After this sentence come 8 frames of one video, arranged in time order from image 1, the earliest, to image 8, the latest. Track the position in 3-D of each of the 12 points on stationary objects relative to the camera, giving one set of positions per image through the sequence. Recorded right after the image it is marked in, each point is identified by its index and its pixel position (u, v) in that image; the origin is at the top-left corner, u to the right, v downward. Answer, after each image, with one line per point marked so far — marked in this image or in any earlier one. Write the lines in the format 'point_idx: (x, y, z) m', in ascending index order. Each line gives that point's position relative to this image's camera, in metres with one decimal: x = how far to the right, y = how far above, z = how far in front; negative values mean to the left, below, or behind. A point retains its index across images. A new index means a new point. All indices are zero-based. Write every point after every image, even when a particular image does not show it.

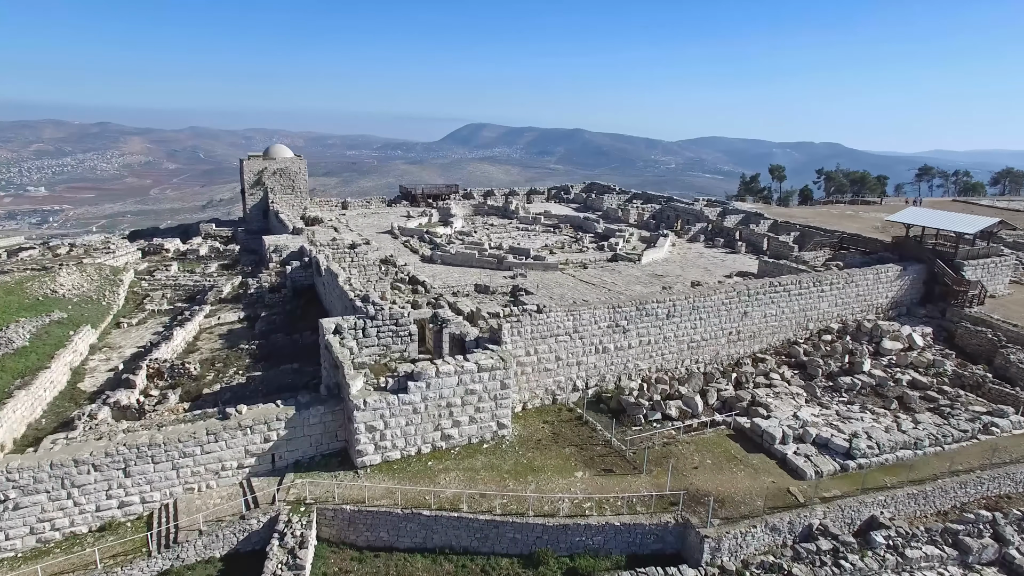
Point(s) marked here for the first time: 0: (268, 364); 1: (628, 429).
0: (-5.1, -1.6, +14.7) m
1: (+2.1, -2.5, +12.6) m
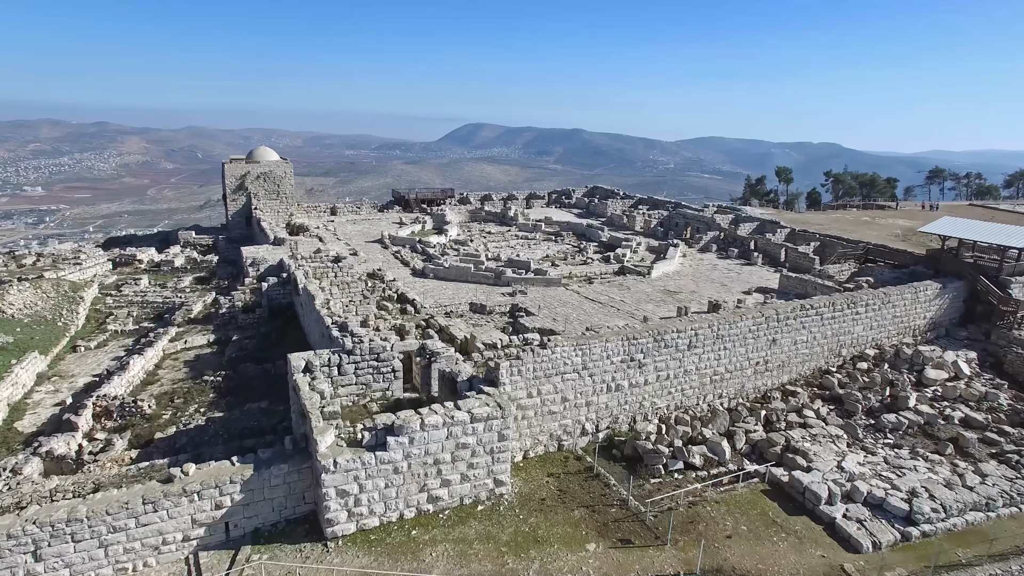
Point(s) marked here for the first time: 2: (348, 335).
0: (-5.1, -2.1, +12.9) m
1: (+2.1, -3.0, +10.9) m
2: (-2.8, -0.8, +12.1) m
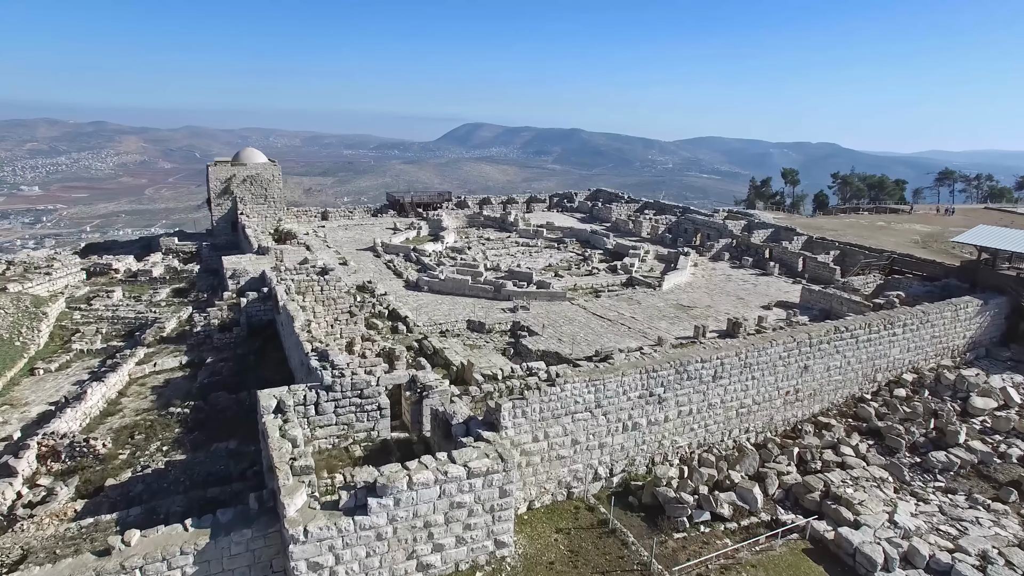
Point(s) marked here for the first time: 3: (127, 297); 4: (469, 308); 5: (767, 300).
0: (-5.1, -2.4, +11.4) m
1: (+2.1, -3.4, +9.4) m
2: (-2.8, -1.2, +10.7) m
3: (-10.9, -0.2, +19.9) m
4: (-1.1, -0.5, +17.3) m
5: (+6.8, -0.3, +18.8) m
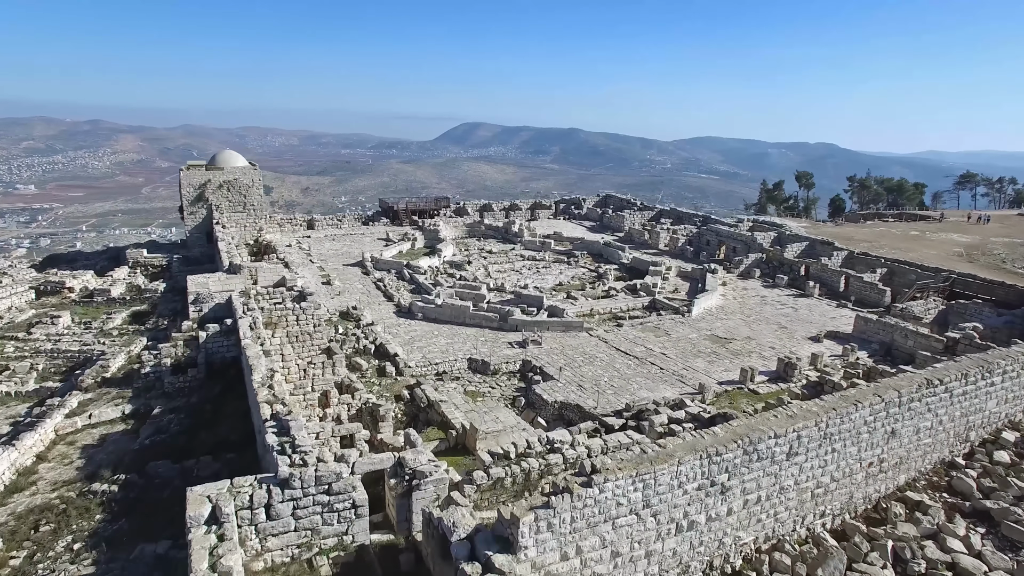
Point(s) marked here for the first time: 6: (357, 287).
0: (-4.9, -3.1, +8.8) m
1: (+2.3, -4.0, +6.9) m
2: (-2.6, -1.8, +8.1) m
3: (-10.7, -0.9, +17.3) m
4: (-0.9, -1.1, +14.7) m
5: (+7.0, -1.0, +16.2) m
6: (-4.2, 0.0, +19.0) m
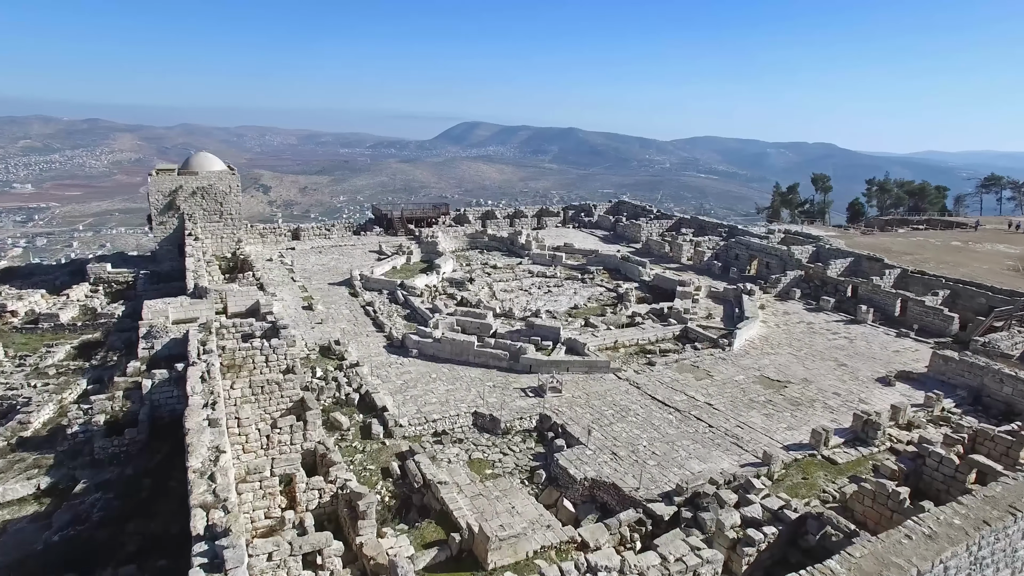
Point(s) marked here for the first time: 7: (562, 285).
0: (-4.6, -3.7, +6.3) m
1: (+2.6, -4.6, +4.3) m
2: (-2.3, -2.4, +5.6) m
3: (-10.5, -1.5, +14.7) m
4: (-0.6, -1.7, +12.2) m
5: (+7.2, -1.6, +13.7) m
6: (-4.0, -0.6, +16.5) m
7: (+1.4, +0.1, +19.8) m
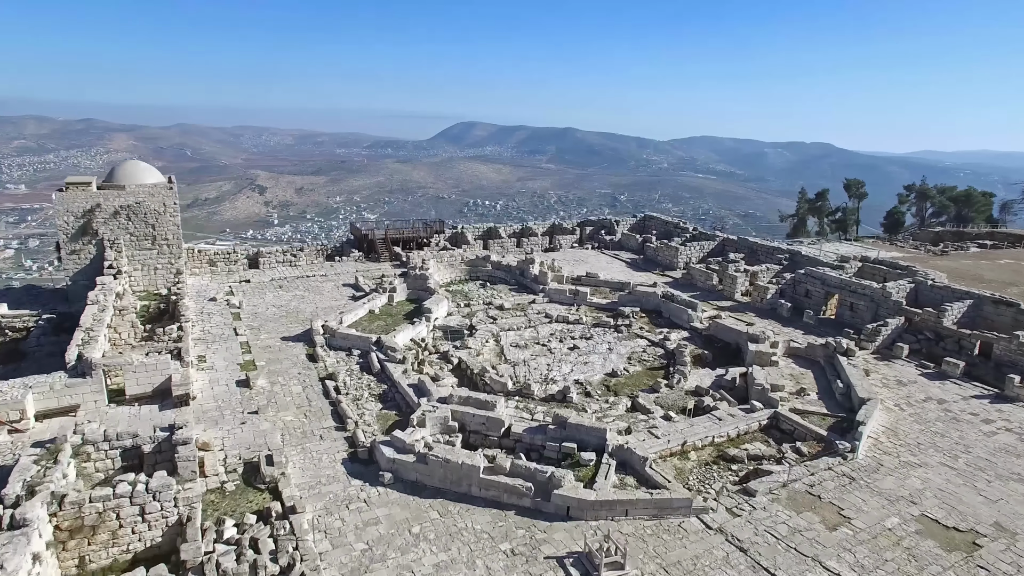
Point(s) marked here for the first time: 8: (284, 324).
0: (-4.3, -4.8, +1.5) m
1: (+2.9, -5.8, -0.4) m
2: (-2.0, -3.6, +0.8) m
3: (-10.2, -2.6, +9.9) m
4: (-0.3, -2.9, +7.4) m
5: (+7.5, -2.7, +9.0) m
6: (-3.7, -1.7, +11.7) m
7: (+1.7, -1.0, +15.1) m
8: (-5.0, -0.8, +15.5) m
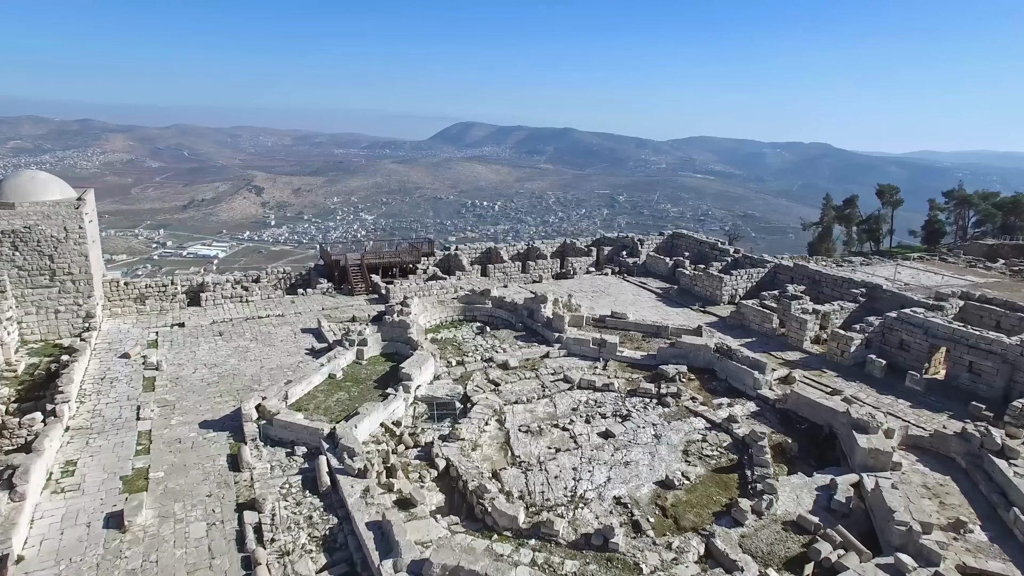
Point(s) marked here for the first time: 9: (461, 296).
0: (-4.1, -5.8, -2.6) m
1: (+3.1, -6.7, -4.6) m
2: (-1.8, -4.6, -3.4) m
3: (-10.0, -3.6, +5.7) m
4: (-0.2, -3.9, +3.2) m
5: (+7.7, -3.7, +4.9) m
6: (-3.5, -2.7, +7.6) m
7: (+1.8, -2.0, +11.0) m
8: (-4.9, -1.7, +11.4) m
9: (-1.2, -0.1, +16.6) m
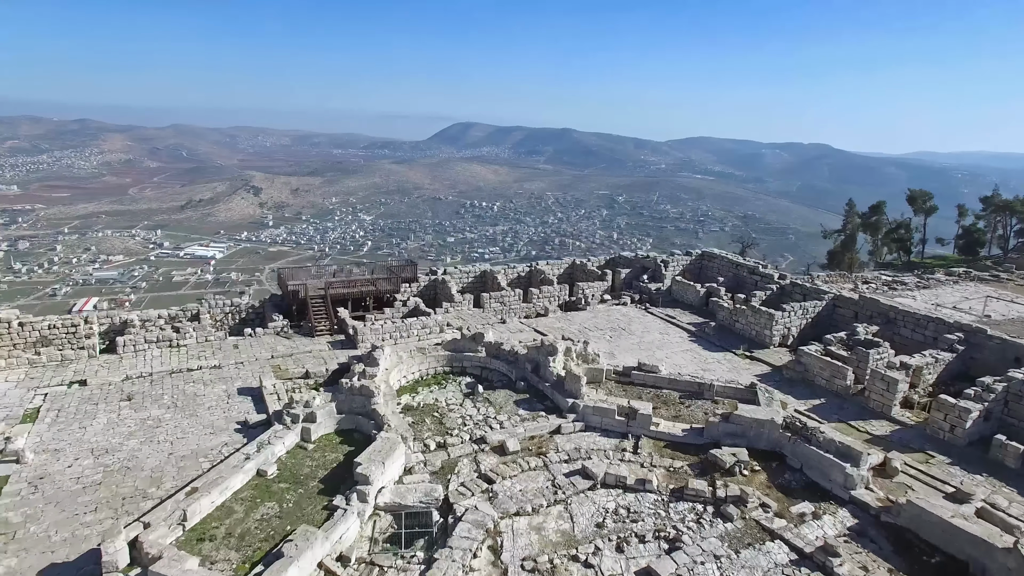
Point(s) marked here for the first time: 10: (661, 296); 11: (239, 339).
0: (-4.1, -6.6, -6.1) m
1: (+3.1, -7.5, -8.0) m
2: (-1.8, -5.3, -6.8) m
3: (-10.0, -4.4, +2.3) m
4: (-0.2, -4.6, -0.2) m
5: (+7.7, -4.4, +1.4) m
6: (-3.5, -3.5, +4.1) m
7: (+1.8, -2.8, +7.5) m
8: (-4.9, -2.5, +7.9) m
9: (-1.2, -0.9, +13.2) m
10: (+3.6, -0.1, +16.8) m
11: (-5.4, -1.0, +13.7) m
